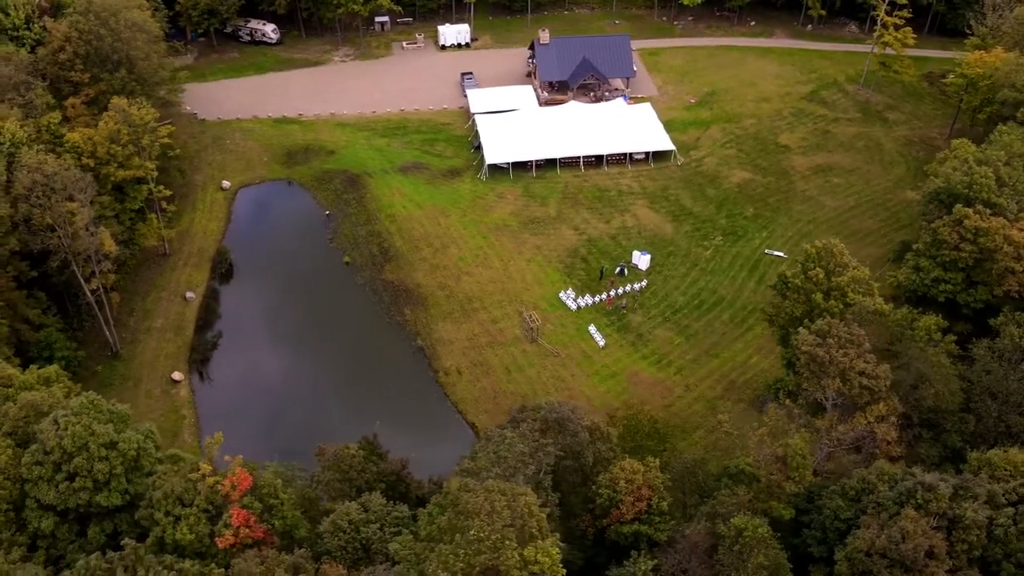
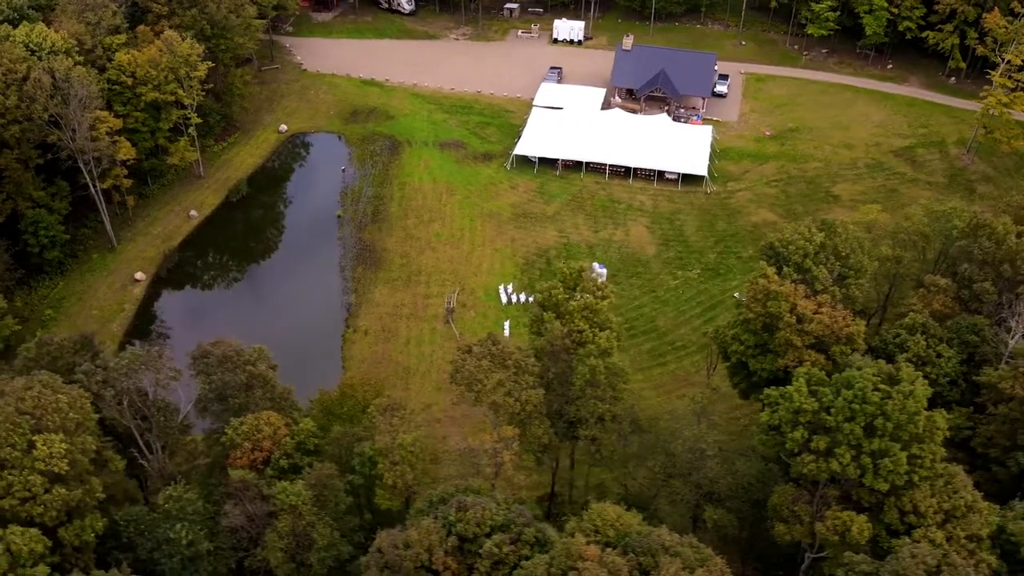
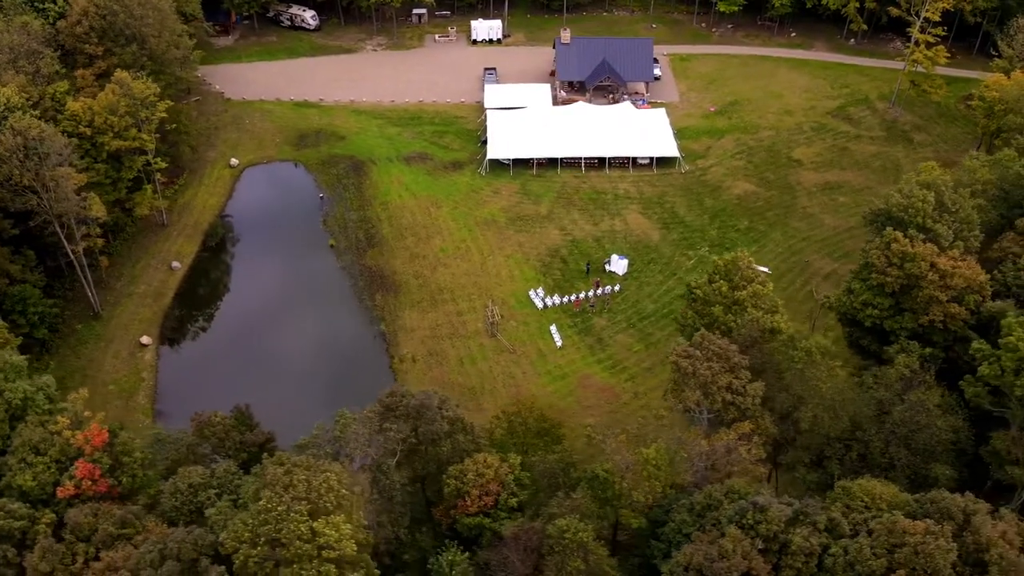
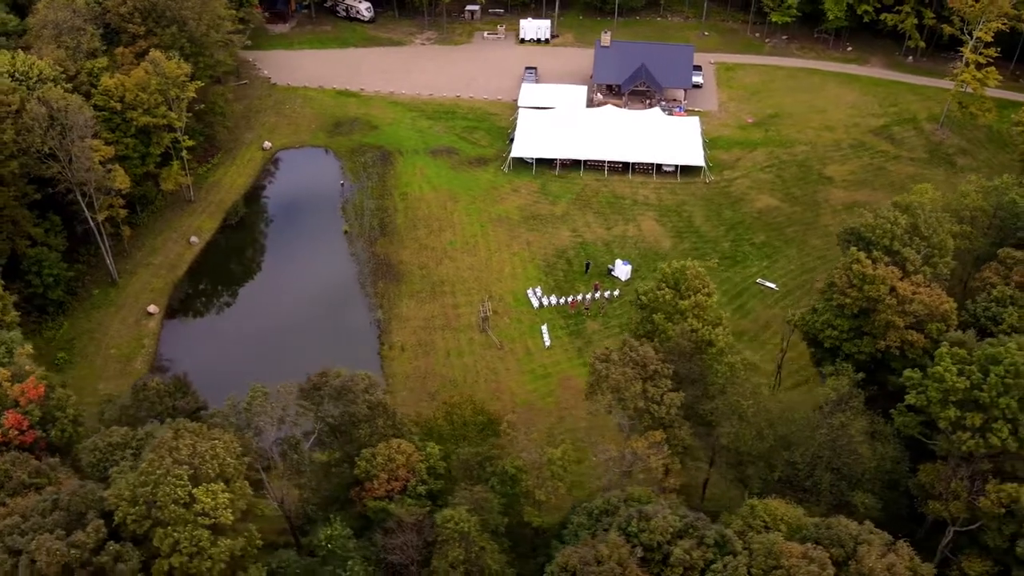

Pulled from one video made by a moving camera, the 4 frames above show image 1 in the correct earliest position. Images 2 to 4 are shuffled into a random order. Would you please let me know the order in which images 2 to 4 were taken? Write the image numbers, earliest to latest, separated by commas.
3, 4, 2
